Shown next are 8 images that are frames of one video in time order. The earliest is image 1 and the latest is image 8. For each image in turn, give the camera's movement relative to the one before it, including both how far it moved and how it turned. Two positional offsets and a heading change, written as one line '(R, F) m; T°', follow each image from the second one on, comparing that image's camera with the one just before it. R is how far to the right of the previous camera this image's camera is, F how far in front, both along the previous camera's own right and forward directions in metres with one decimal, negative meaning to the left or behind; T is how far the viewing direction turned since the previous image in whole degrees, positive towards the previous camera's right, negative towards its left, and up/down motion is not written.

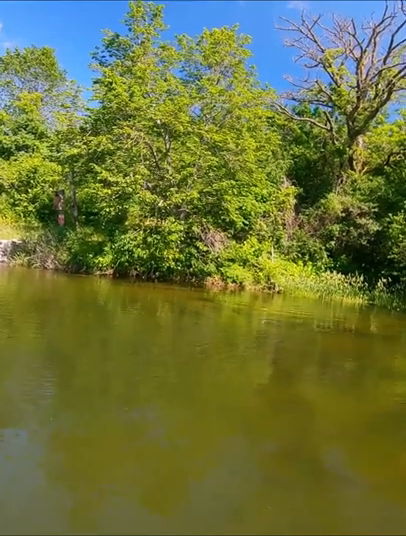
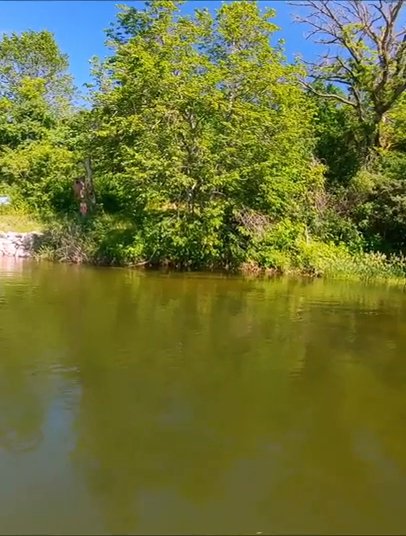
(-1.5, +0.8) m; +1°
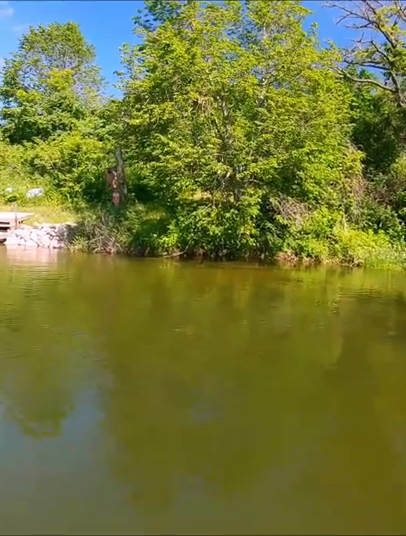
(-0.4, +0.3) m; -3°
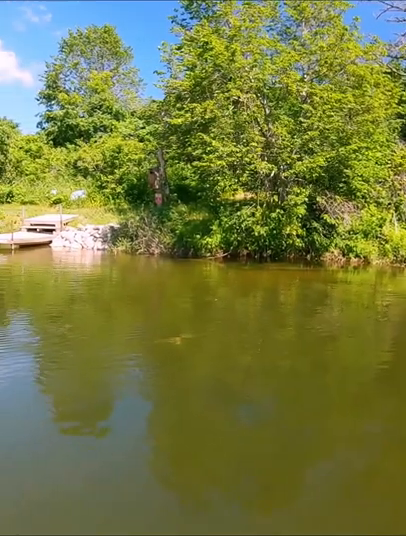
(-0.4, +0.2) m; -4°
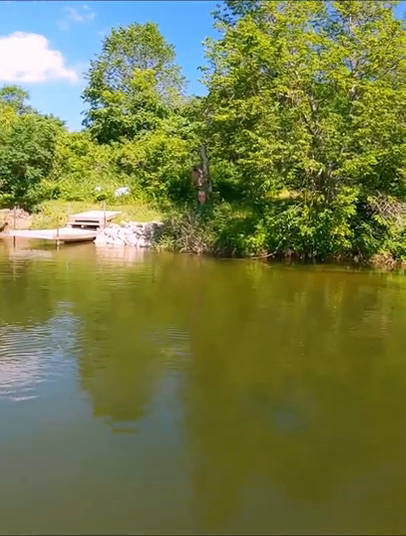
(-0.3, +0.2) m; -4°
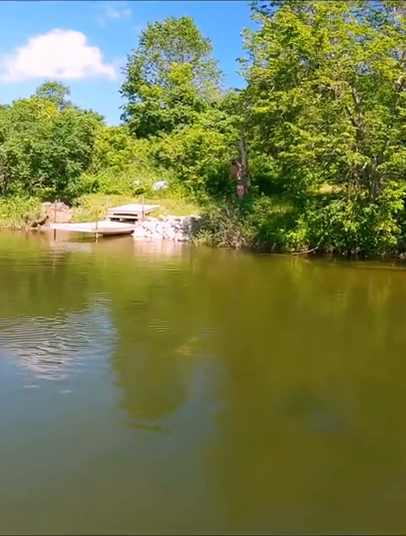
(-0.3, +0.2) m; -4°
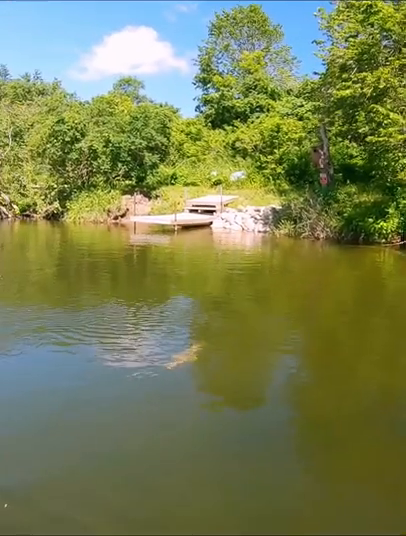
(-0.7, +0.3) m; -8°
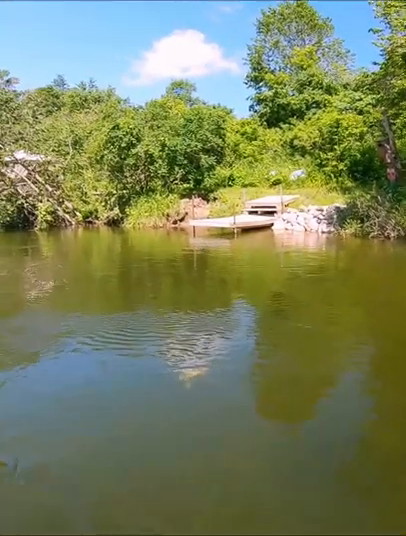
(-0.6, +0.3) m; -6°
